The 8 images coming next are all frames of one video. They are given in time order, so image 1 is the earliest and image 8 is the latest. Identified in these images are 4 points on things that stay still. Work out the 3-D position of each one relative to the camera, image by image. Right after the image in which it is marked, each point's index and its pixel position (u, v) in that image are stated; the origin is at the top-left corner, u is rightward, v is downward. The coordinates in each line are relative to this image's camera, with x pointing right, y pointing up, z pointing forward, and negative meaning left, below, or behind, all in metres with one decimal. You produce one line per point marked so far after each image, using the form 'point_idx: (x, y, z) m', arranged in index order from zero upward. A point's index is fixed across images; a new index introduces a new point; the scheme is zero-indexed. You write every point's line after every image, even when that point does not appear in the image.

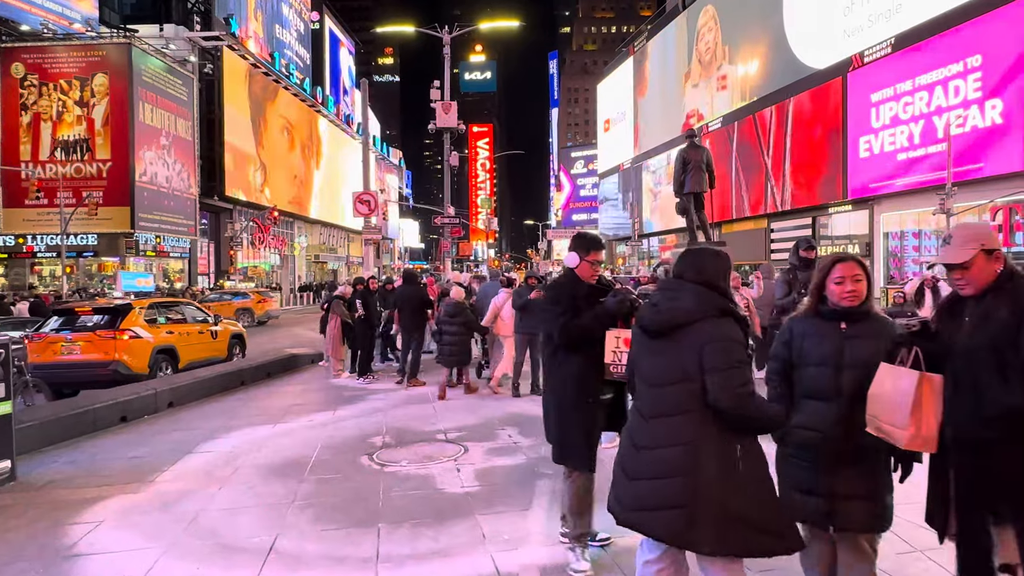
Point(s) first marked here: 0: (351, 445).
0: (-1.8, -1.8, +7.2) m
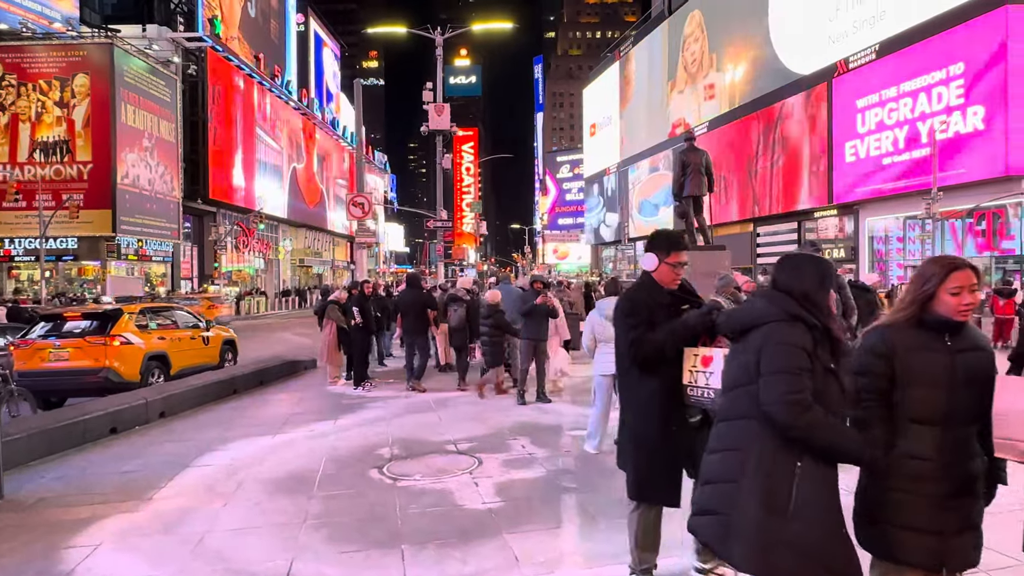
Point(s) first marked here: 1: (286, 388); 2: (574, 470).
0: (-1.6, -1.8, +6.9) m
1: (-4.3, -1.9, +12.2) m
2: (+0.6, -1.7, +6.0) m
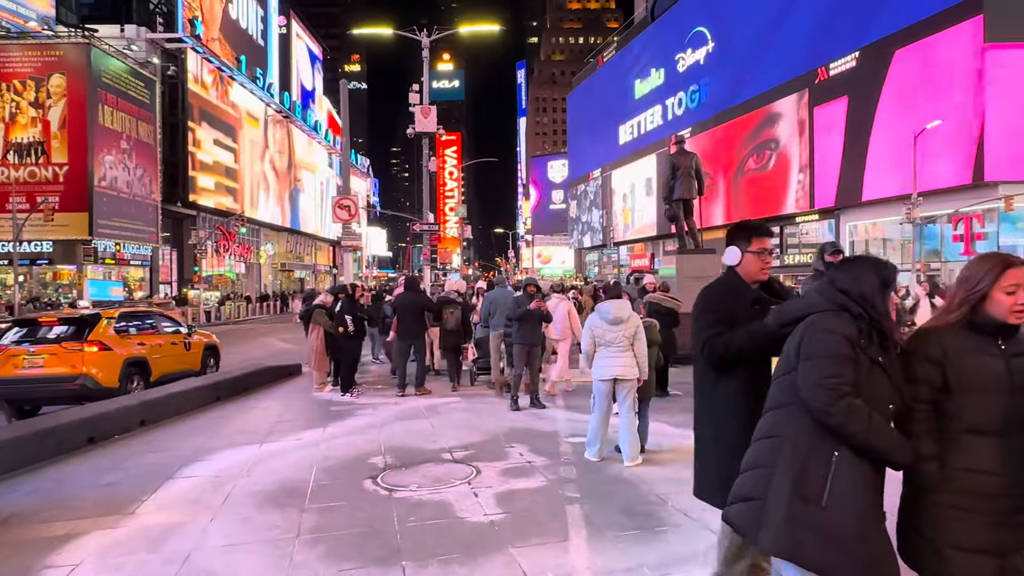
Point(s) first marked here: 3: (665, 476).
0: (-1.7, -1.8, +6.6) m
1: (-4.5, -2.0, +11.9) m
2: (+0.6, -1.7, +5.8) m
3: (+1.4, -1.7, +5.8) m
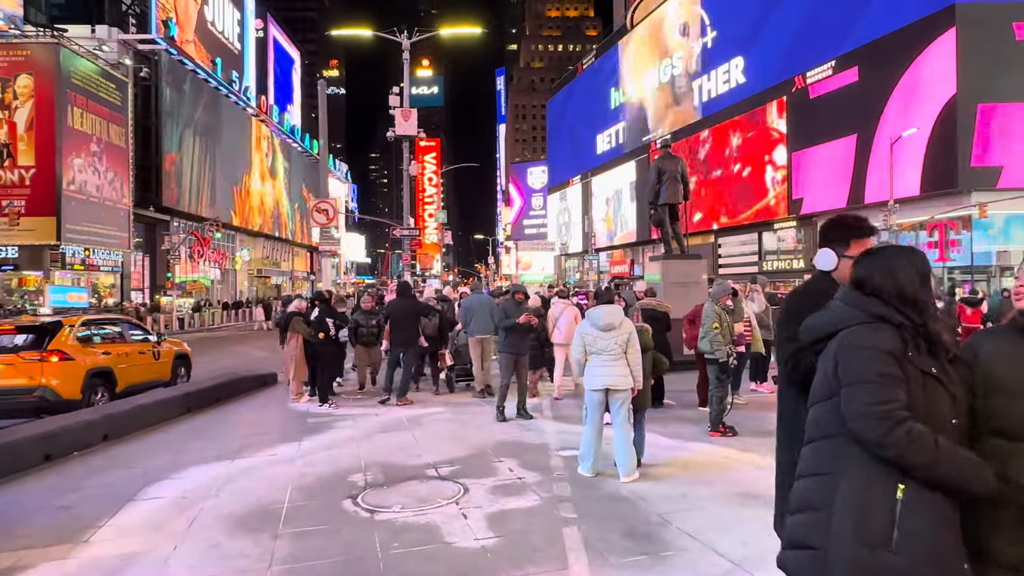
0: (-1.8, -1.9, +6.2) m
1: (-4.7, -2.1, +11.4) m
2: (+0.5, -1.8, +5.5) m
3: (+1.3, -1.8, +5.5) m
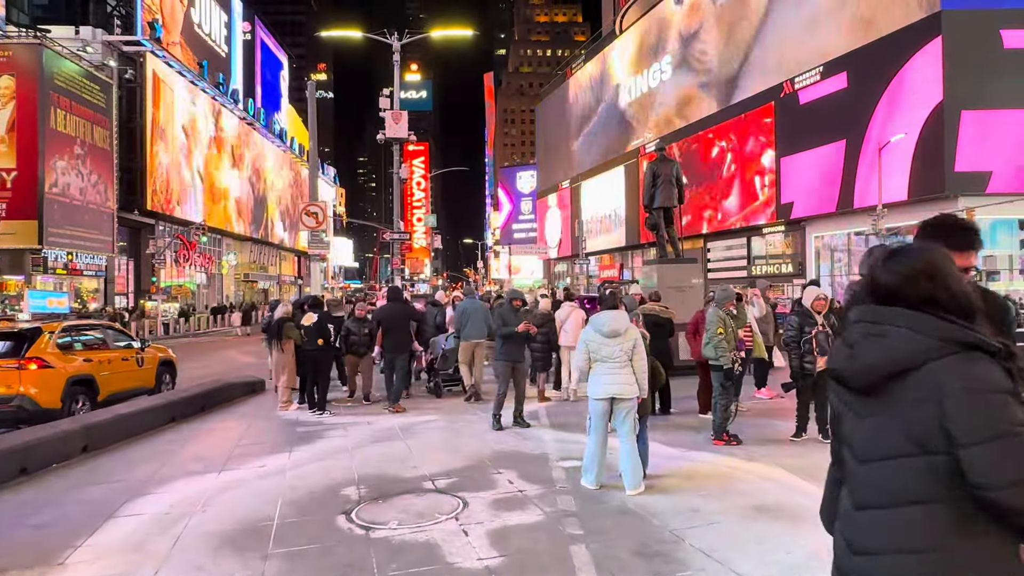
0: (-1.8, -1.9, +5.9) m
1: (-4.8, -2.2, +11.0) m
2: (+0.5, -1.8, +5.2) m
3: (+1.3, -1.8, +5.3) m
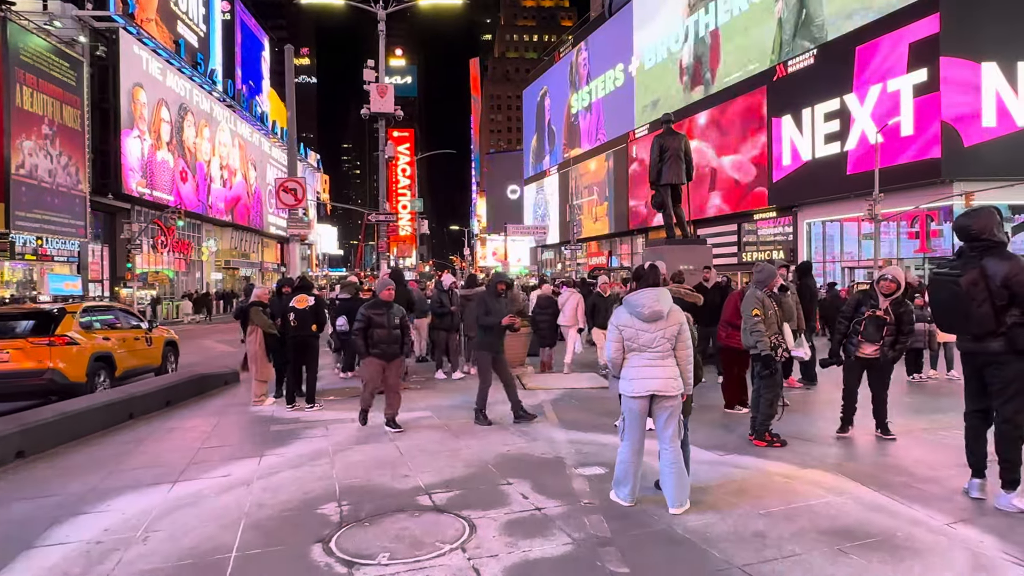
0: (-1.7, -1.7, +4.8) m
1: (-4.8, -1.9, +9.9) m
2: (+0.7, -1.6, +4.2) m
3: (+1.4, -1.6, +4.3) m
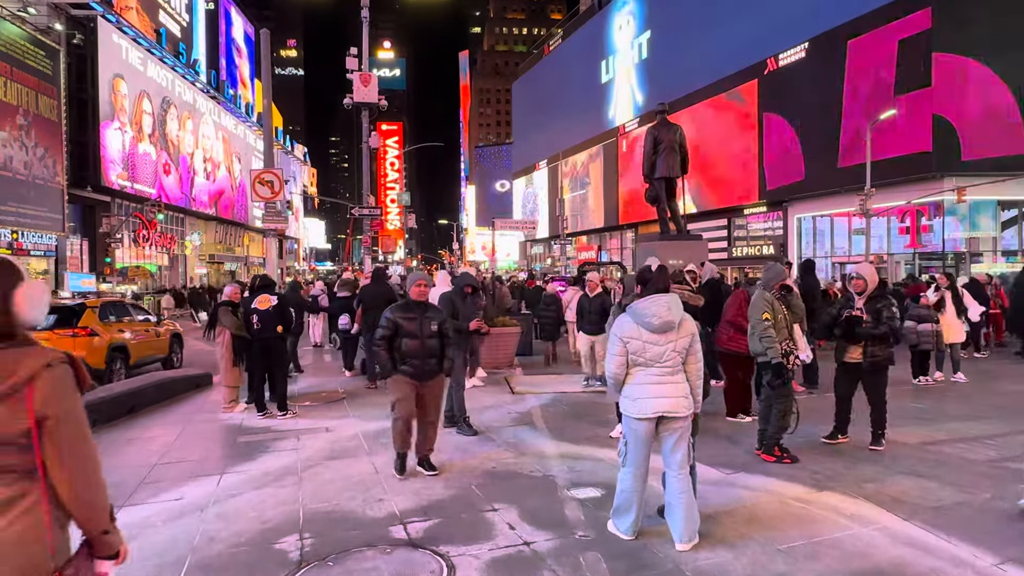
0: (-1.7, -1.8, +4.2) m
1: (-5.0, -1.9, +9.2) m
2: (+0.6, -1.7, +3.6) m
3: (+1.4, -1.6, +3.7) m
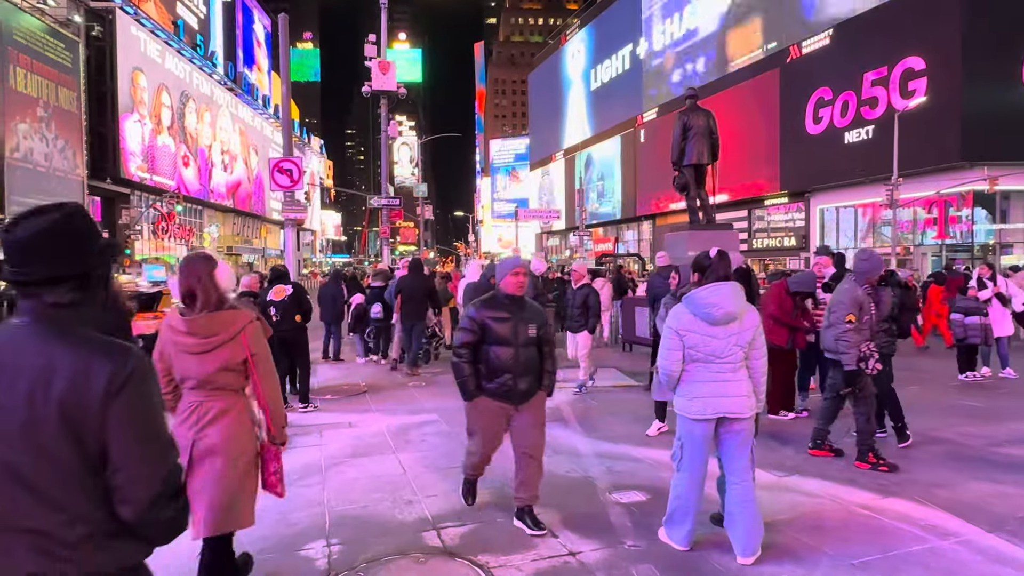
0: (-1.5, -1.7, +3.9) m
1: (-4.6, -1.7, +9.0) m
2: (+0.8, -1.6, +3.3) m
3: (+1.6, -1.6, +3.3) m
